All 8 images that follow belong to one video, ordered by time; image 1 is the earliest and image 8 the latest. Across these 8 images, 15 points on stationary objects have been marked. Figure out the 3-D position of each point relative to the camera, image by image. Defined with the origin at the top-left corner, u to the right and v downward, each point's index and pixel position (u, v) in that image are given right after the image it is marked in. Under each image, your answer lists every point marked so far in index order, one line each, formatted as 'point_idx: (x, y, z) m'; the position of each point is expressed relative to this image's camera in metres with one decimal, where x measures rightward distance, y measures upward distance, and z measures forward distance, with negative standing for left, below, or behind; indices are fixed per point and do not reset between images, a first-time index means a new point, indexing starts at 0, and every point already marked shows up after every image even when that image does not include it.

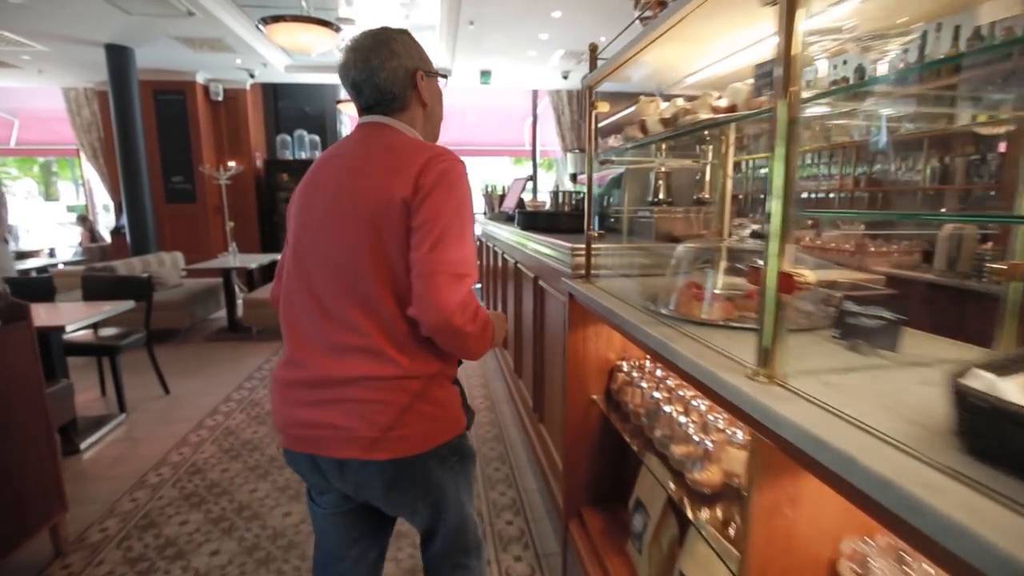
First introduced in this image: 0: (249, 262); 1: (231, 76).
0: (-2.7, +0.3, +5.1) m
1: (-3.6, +2.7, +6.4) m
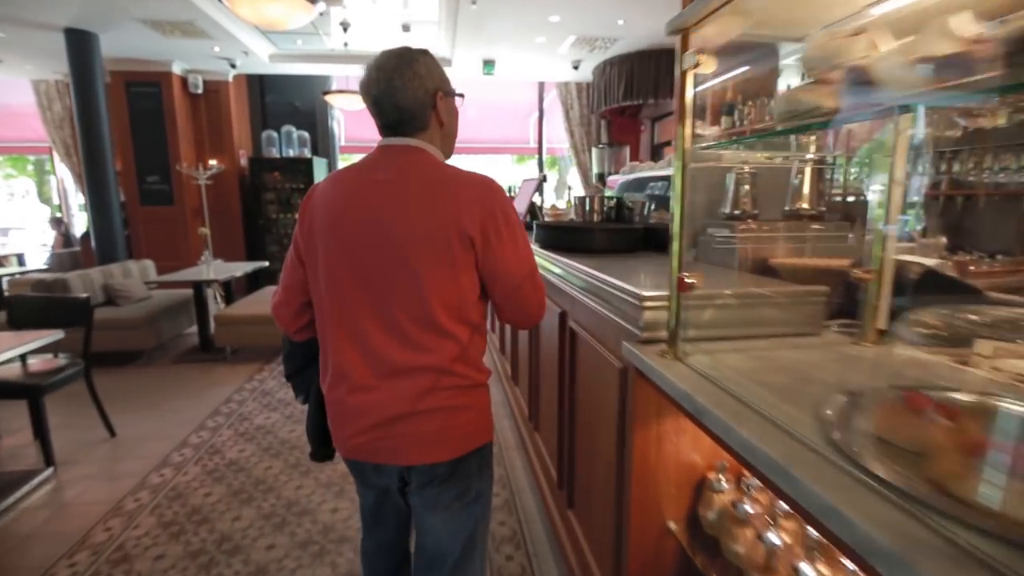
0: (-2.6, +0.2, +4.6) m
1: (-3.5, +2.6, +5.9) m
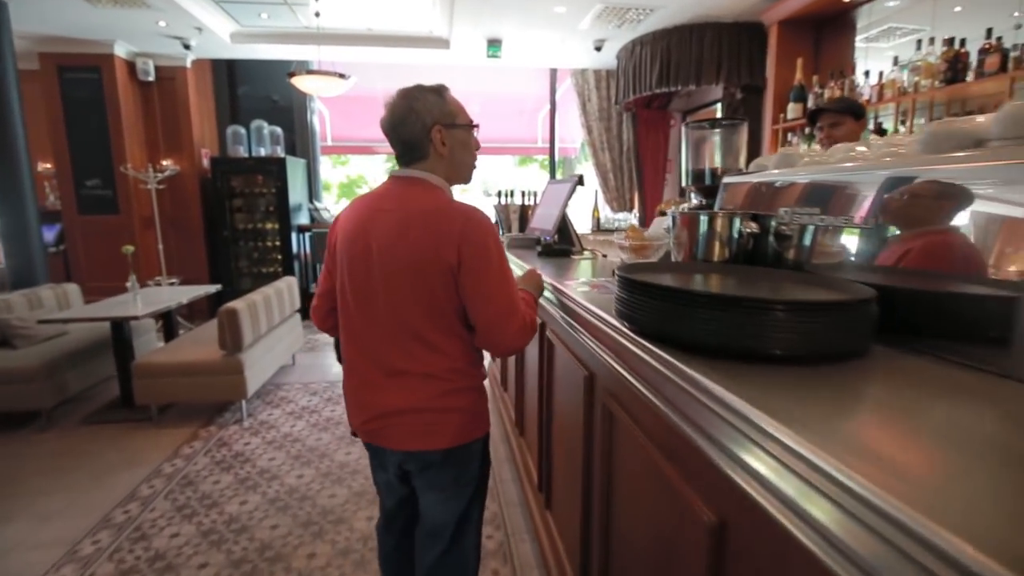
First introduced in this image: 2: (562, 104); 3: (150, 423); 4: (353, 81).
0: (-2.5, -0.1, +3.6) m
1: (-3.5, +2.4, +4.9) m
2: (+0.6, +2.3, +6.4) m
3: (-2.3, -0.8, +3.1) m
4: (-1.4, +1.8, +4.2) m
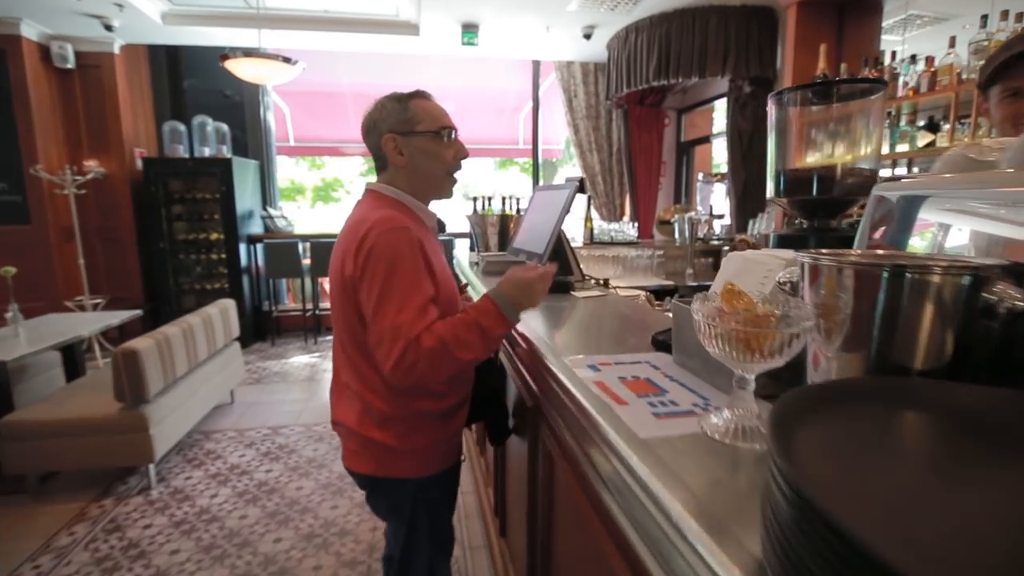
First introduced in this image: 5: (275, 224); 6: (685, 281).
0: (-2.7, -0.3, +2.9) m
1: (-3.6, +2.2, +4.2) m
2: (+0.4, +2.2, +5.8) m
3: (-2.4, -1.0, +2.4) m
4: (-1.5, +1.6, +3.6) m
5: (-2.5, +0.7, +5.2) m
6: (+1.1, 0.0, +3.2) m
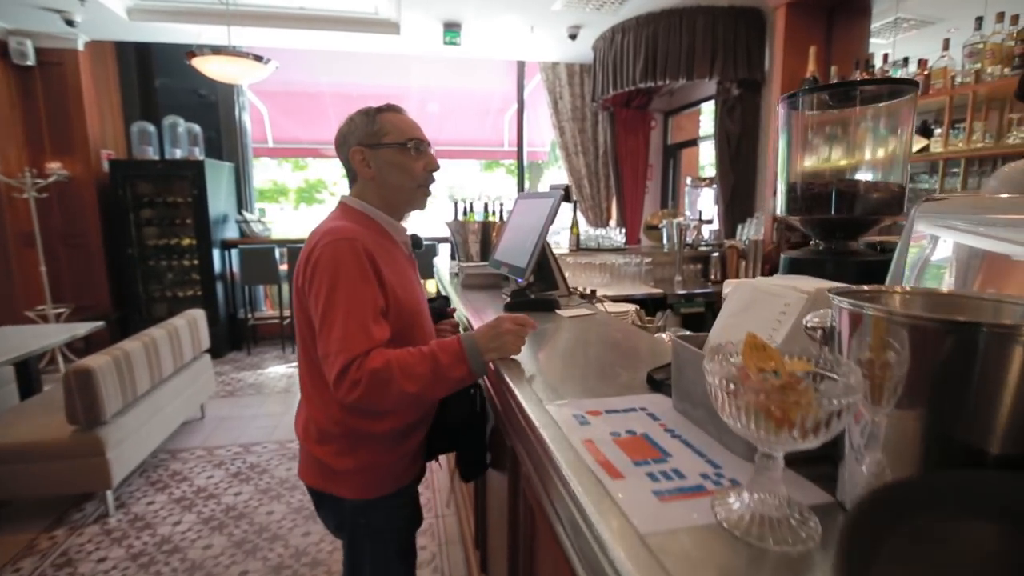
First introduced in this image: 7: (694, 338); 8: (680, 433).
0: (-2.8, -0.3, +2.7) m
1: (-3.8, +2.1, +4.0) m
2: (+0.2, +2.1, +5.7) m
3: (-2.4, -1.1, +2.3) m
4: (-1.6, +1.5, +3.4) m
5: (-2.6, +0.6, +5.0) m
6: (+1.0, 0.0, +3.1) m
7: (+0.3, -0.1, +0.7) m
8: (+0.2, -0.2, +0.6) m
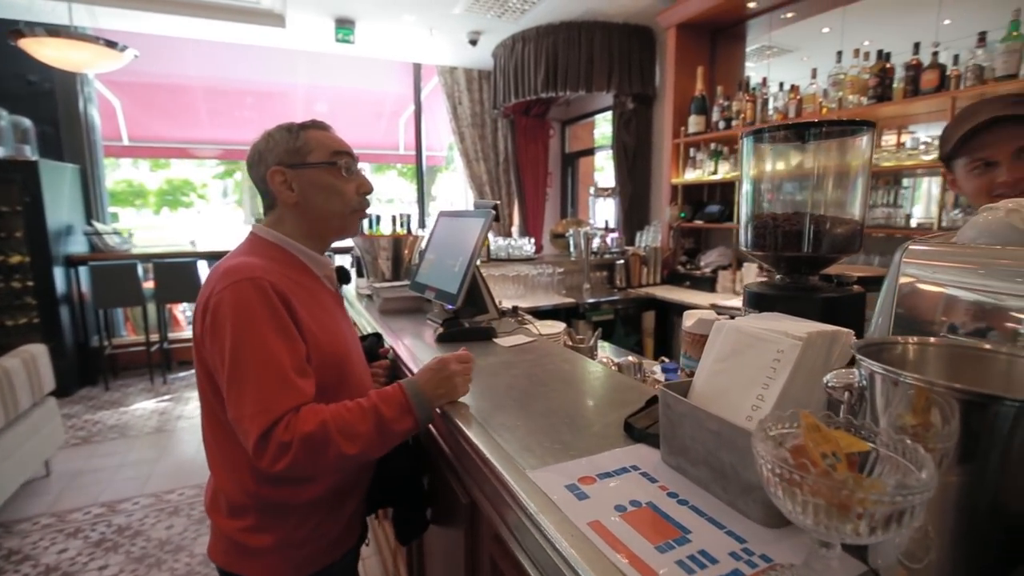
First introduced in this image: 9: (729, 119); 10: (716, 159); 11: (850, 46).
0: (-3.1, -0.5, +2.0) m
1: (-4.5, +1.9, +3.0) m
2: (-0.9, +2.0, +5.5) m
3: (-2.7, -1.2, +1.6) m
4: (-2.2, +1.4, +2.9) m
5: (-3.5, +0.4, +4.3) m
6: (+0.5, -0.1, +3.1) m
7: (+0.2, -0.1, +0.7) m
8: (+0.2, -0.2, +0.6) m
9: (+1.4, +1.1, +3.2) m
10: (+1.4, +0.9, +3.3) m
11: (+1.8, +1.3, +2.7) m
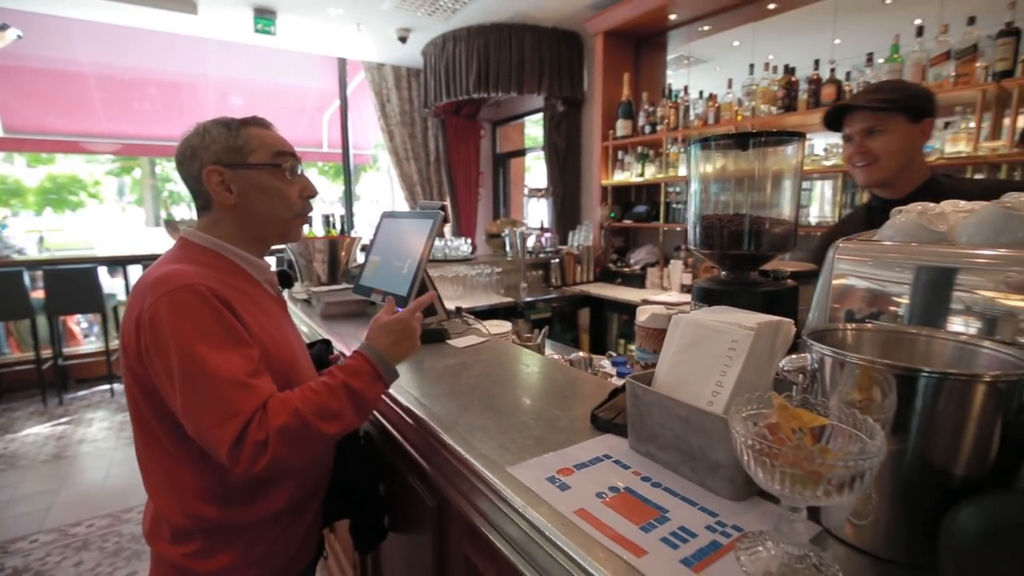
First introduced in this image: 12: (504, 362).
0: (-3.3, -0.6, +1.6) m
1: (-4.8, +1.8, +2.4) m
2: (-1.7, +2.0, +5.4) m
3: (-2.8, -1.3, +1.2) m
4: (-2.6, +1.3, +2.6) m
5: (-4.0, +0.3, +3.7) m
6: (+0.1, -0.1, +3.2) m
7: (+0.2, -0.1, +0.7) m
8: (+0.2, -0.2, +0.6) m
9: (+1.0, +1.1, +3.3) m
10: (+0.9, +0.9, +3.5) m
11: (+1.5, +1.4, +3.0) m
12: (0.0, -0.2, +1.2) m
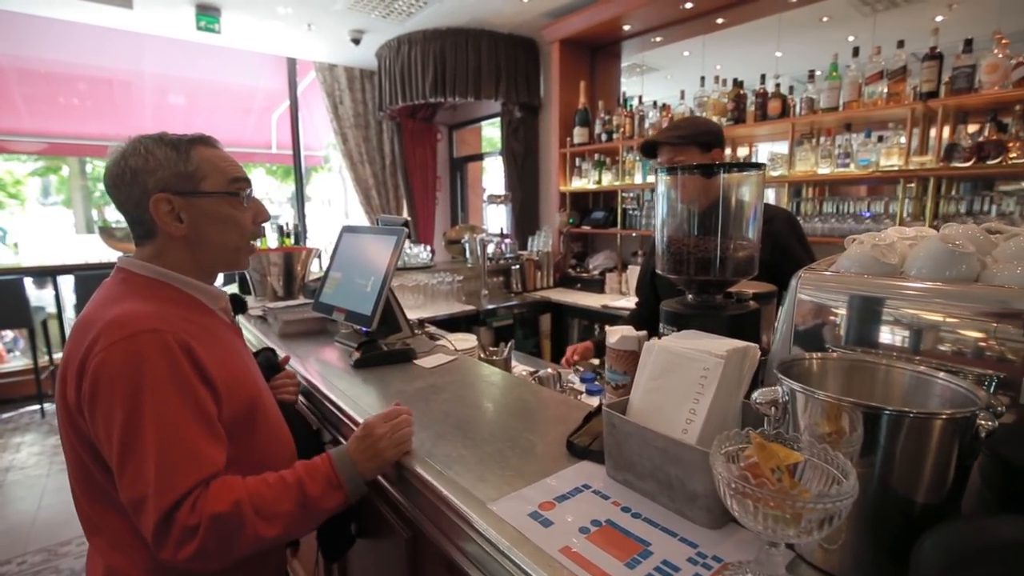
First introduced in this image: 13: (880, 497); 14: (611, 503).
0: (-3.4, -0.7, +1.3) m
1: (-5.0, +1.6, +2.0) m
2: (-2.1, +1.9, +5.2) m
3: (-2.9, -1.4, +1.0) m
4: (-2.8, +1.2, +2.4) m
5: (-4.3, +0.2, +3.4) m
6: (-0.2, -0.1, +3.2) m
7: (+0.2, -0.2, +0.8) m
8: (+0.2, -0.3, +0.6) m
9: (+0.7, +1.1, +3.4) m
10: (+0.6, +0.8, +3.6) m
11: (+1.2, +1.3, +3.1) m
12: (-0.1, -0.2, +1.2) m
13: (+0.4, -0.2, +0.5) m
14: (+0.1, -0.3, +0.7) m
